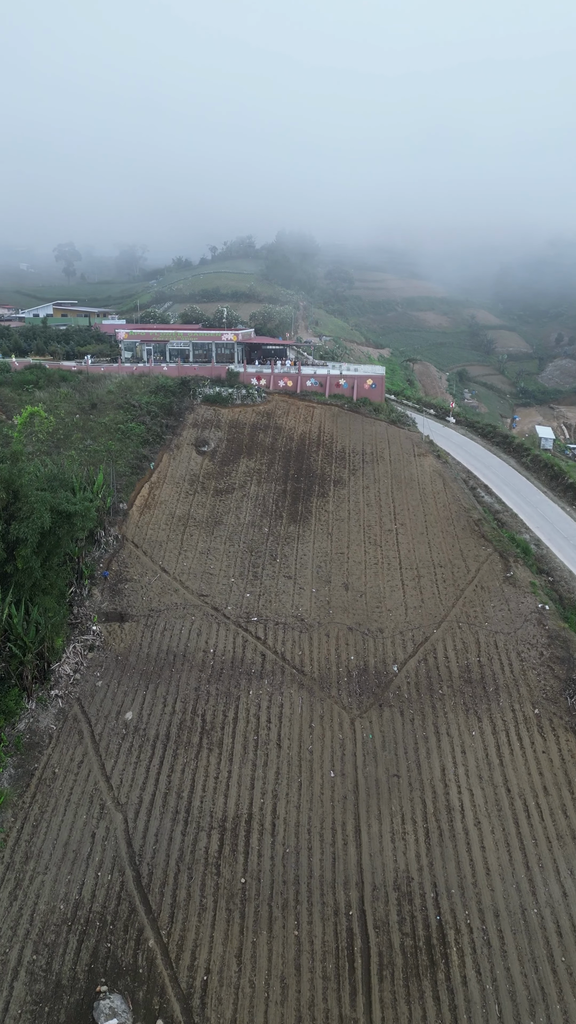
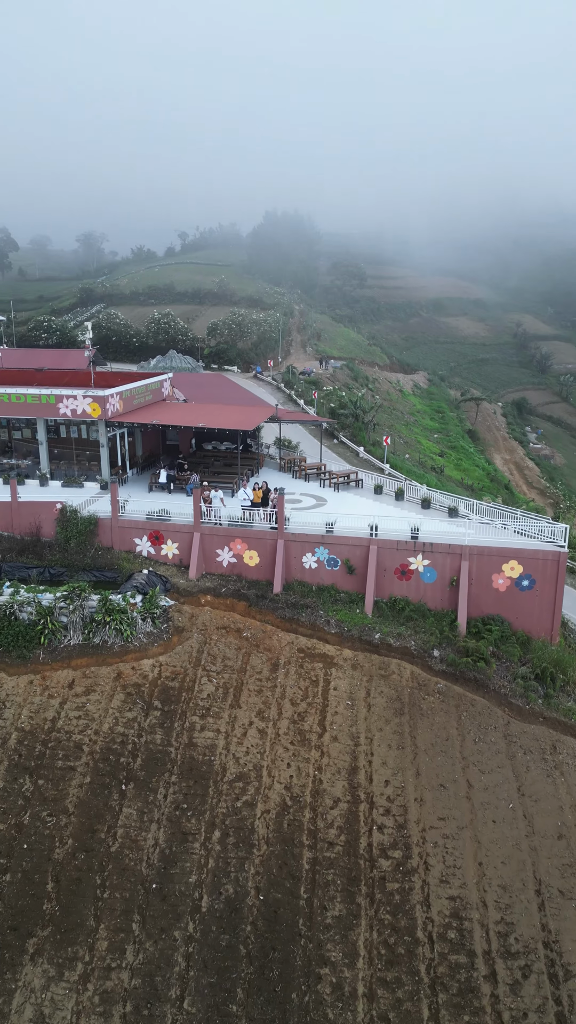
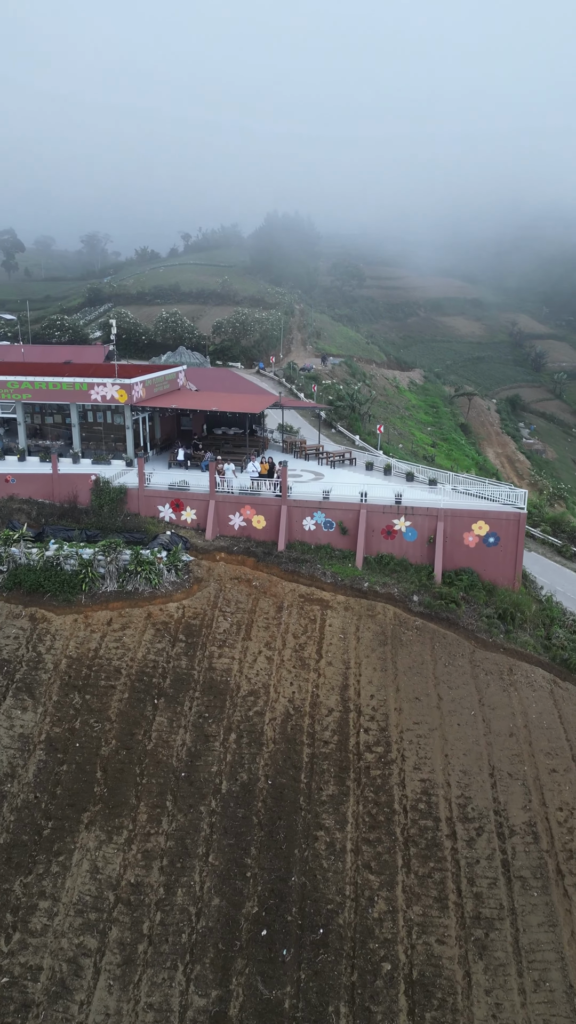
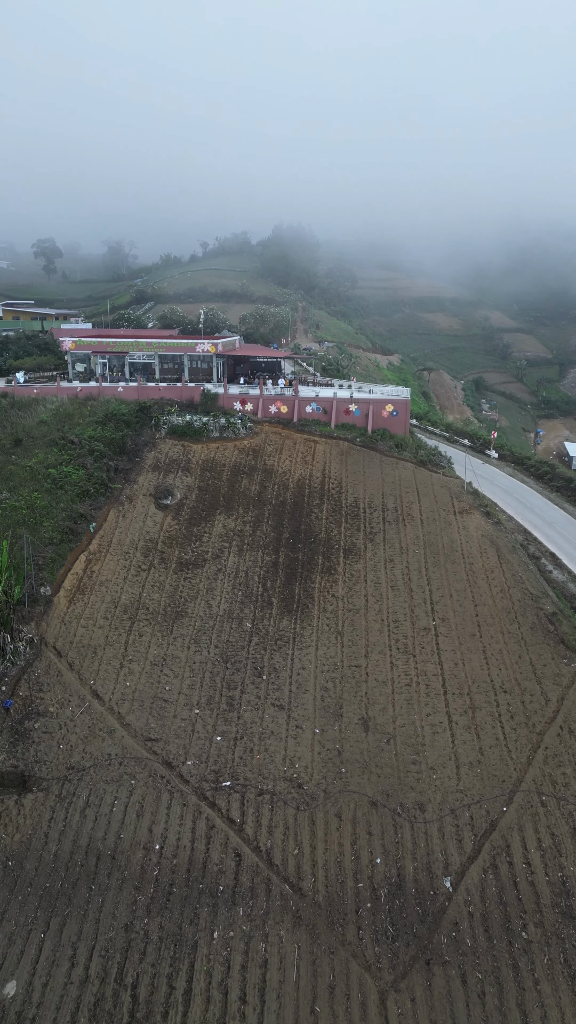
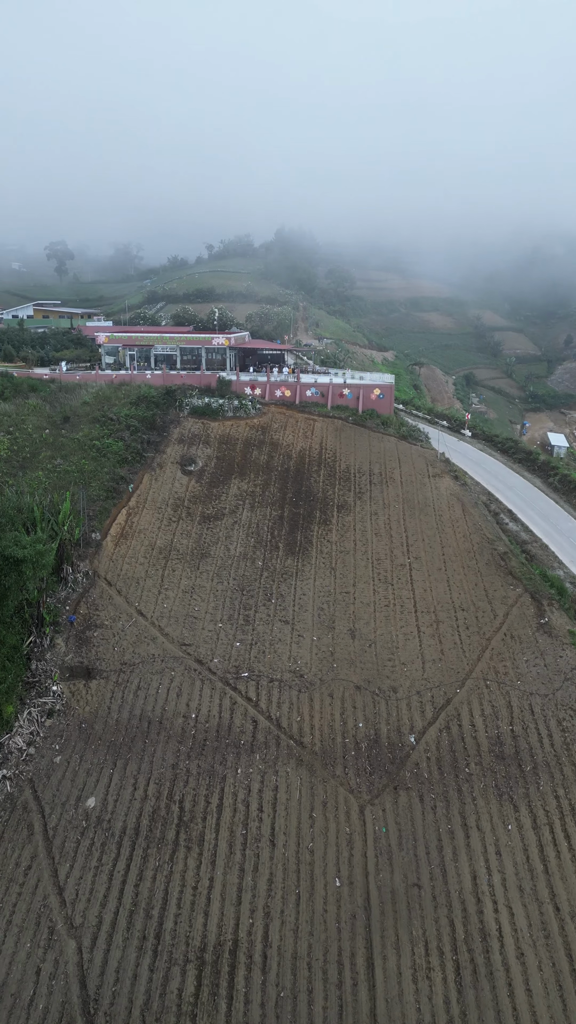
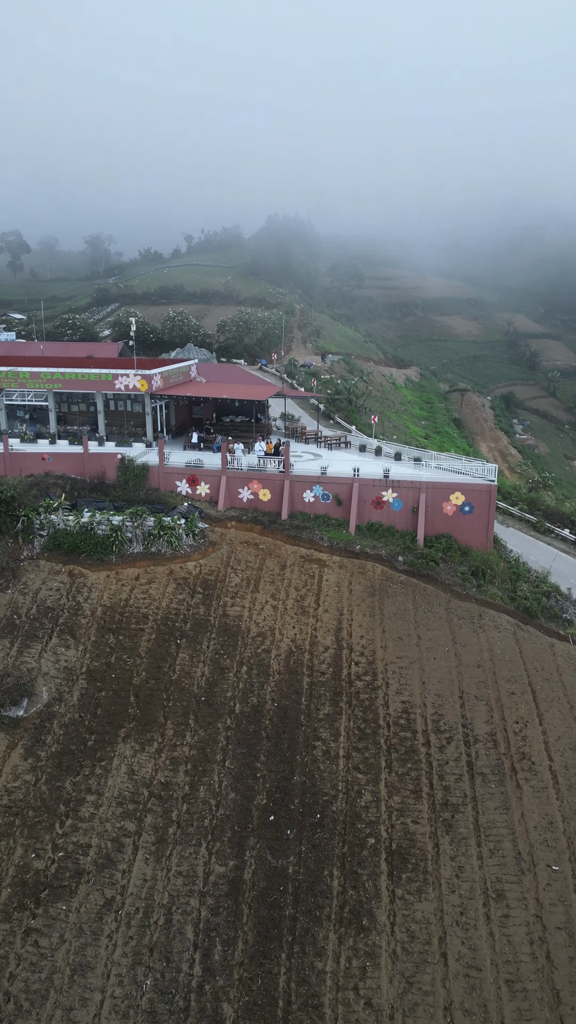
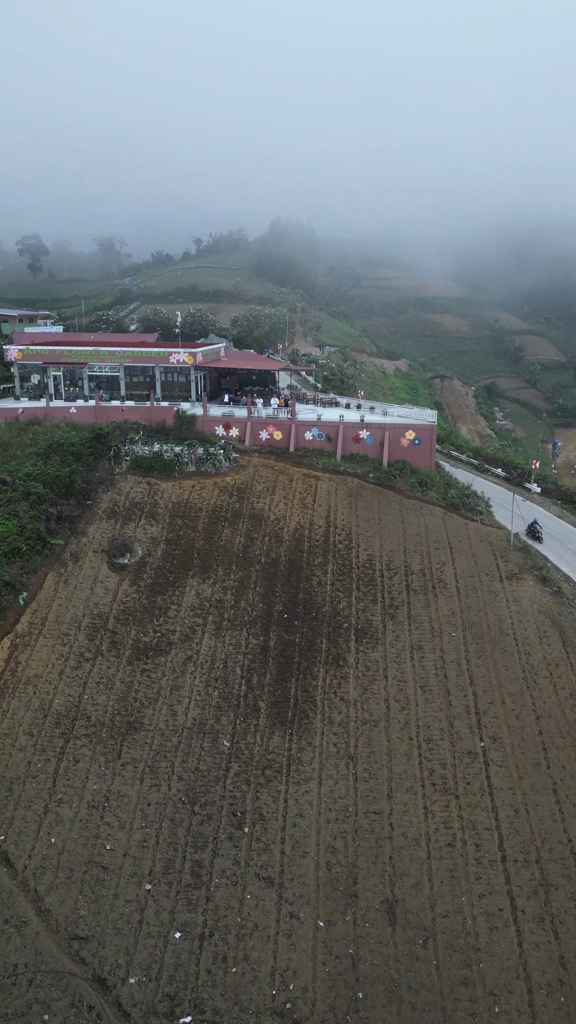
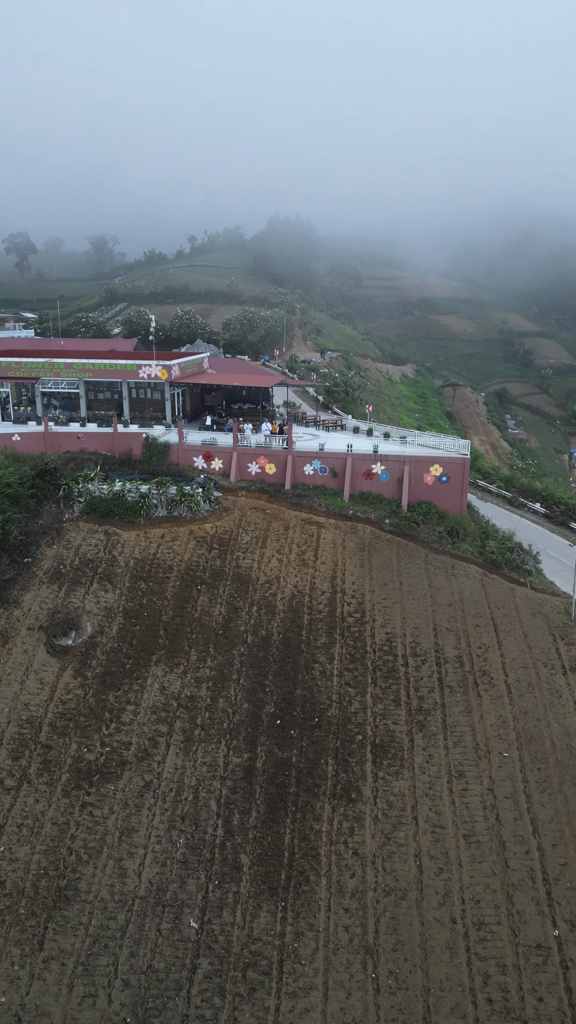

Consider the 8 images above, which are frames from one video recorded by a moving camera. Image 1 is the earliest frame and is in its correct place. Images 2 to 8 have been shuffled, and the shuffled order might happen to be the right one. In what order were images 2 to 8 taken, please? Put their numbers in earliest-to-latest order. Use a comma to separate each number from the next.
5, 4, 7, 8, 6, 3, 2
